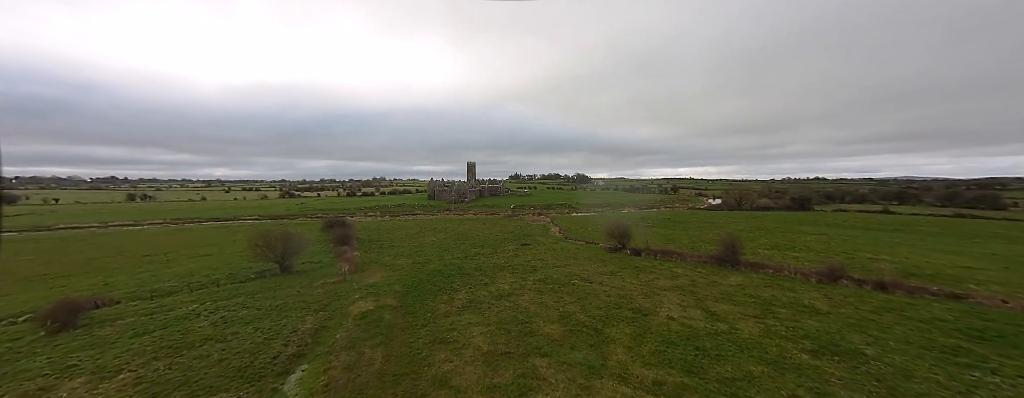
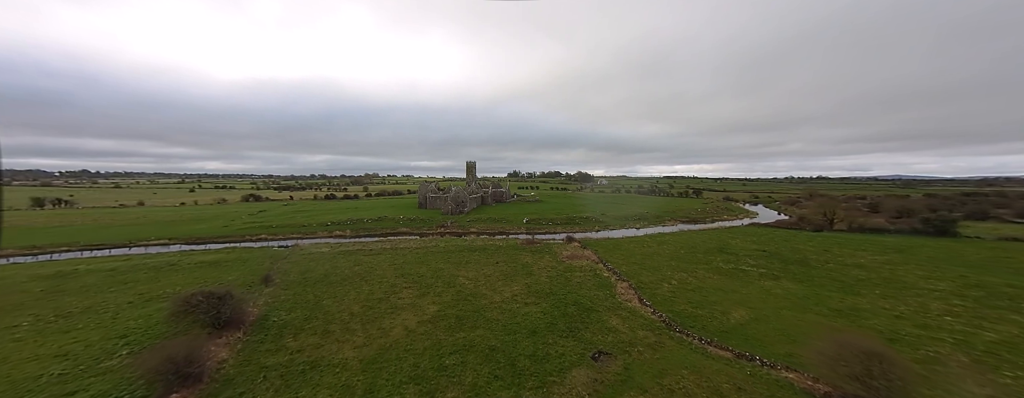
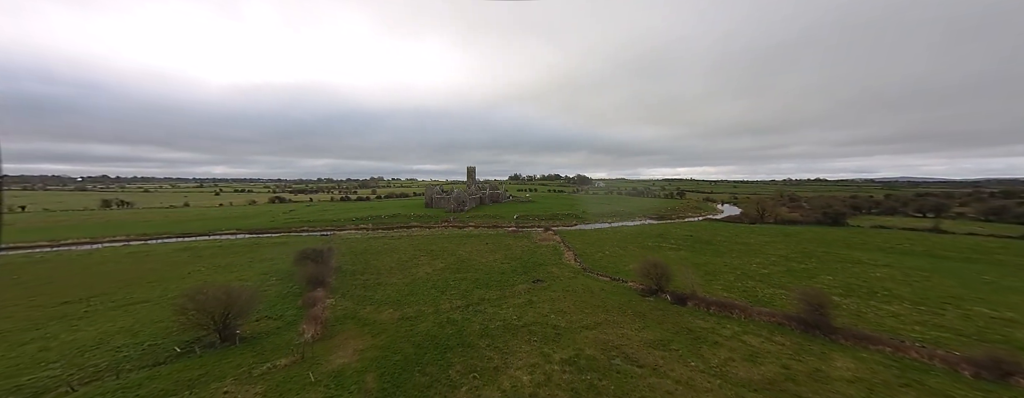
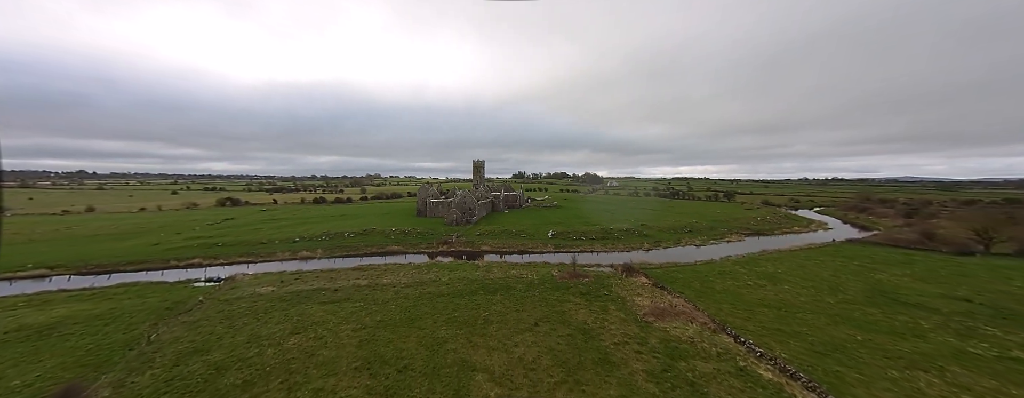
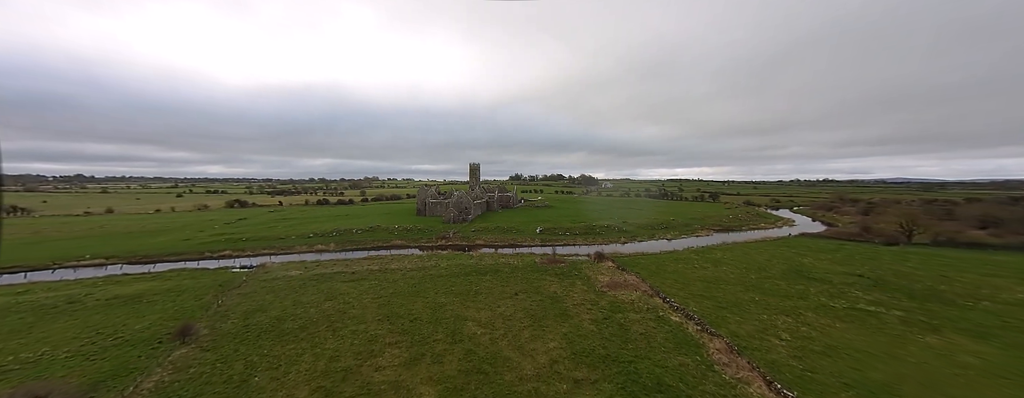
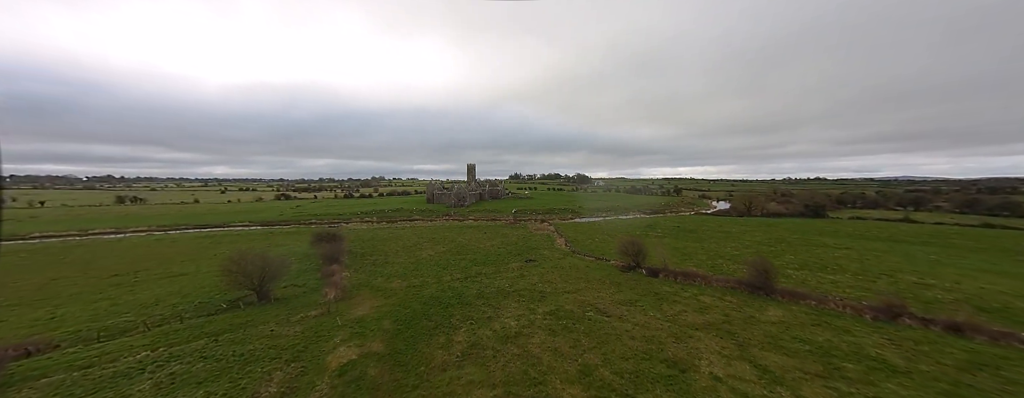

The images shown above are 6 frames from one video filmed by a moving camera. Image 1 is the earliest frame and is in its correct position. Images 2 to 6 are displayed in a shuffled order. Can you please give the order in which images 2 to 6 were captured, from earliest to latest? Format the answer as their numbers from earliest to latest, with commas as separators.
6, 3, 2, 5, 4
